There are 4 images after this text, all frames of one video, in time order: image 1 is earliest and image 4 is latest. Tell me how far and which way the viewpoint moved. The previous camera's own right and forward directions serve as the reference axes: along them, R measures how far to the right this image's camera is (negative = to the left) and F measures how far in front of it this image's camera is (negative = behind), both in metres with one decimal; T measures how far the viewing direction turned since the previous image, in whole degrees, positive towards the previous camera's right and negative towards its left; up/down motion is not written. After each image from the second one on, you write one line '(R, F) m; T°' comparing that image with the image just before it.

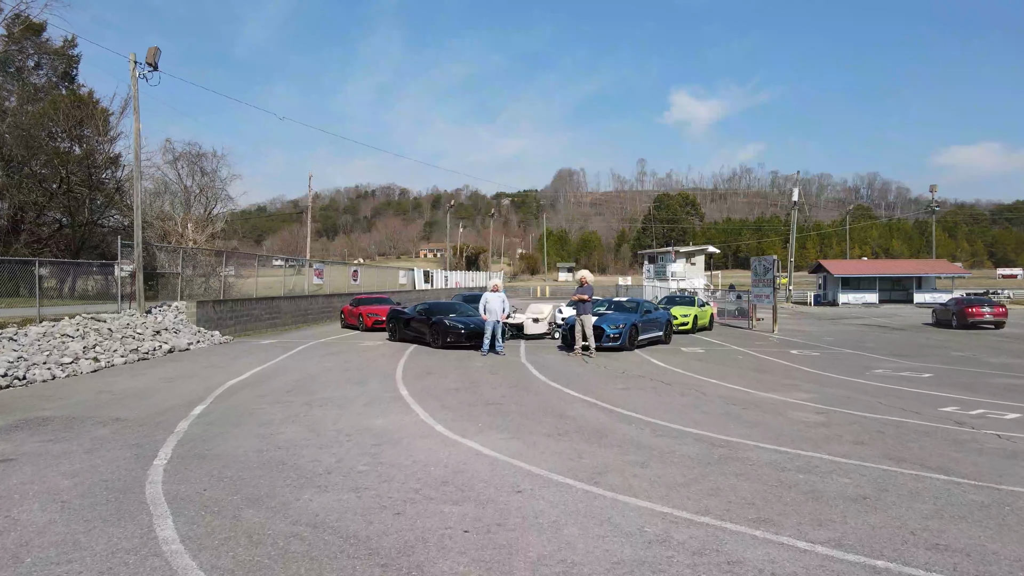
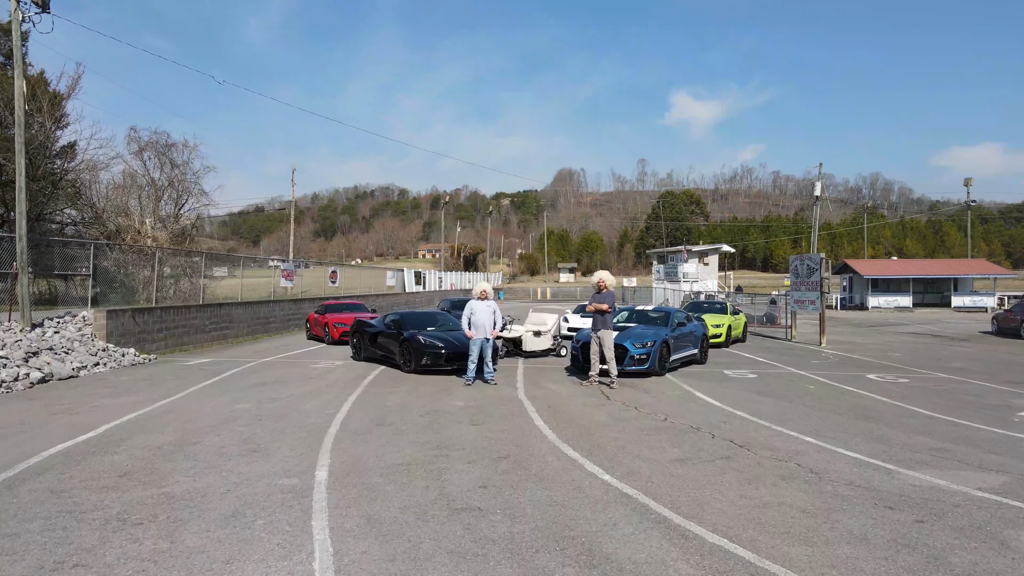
(+0.1, +4.6) m; 0°
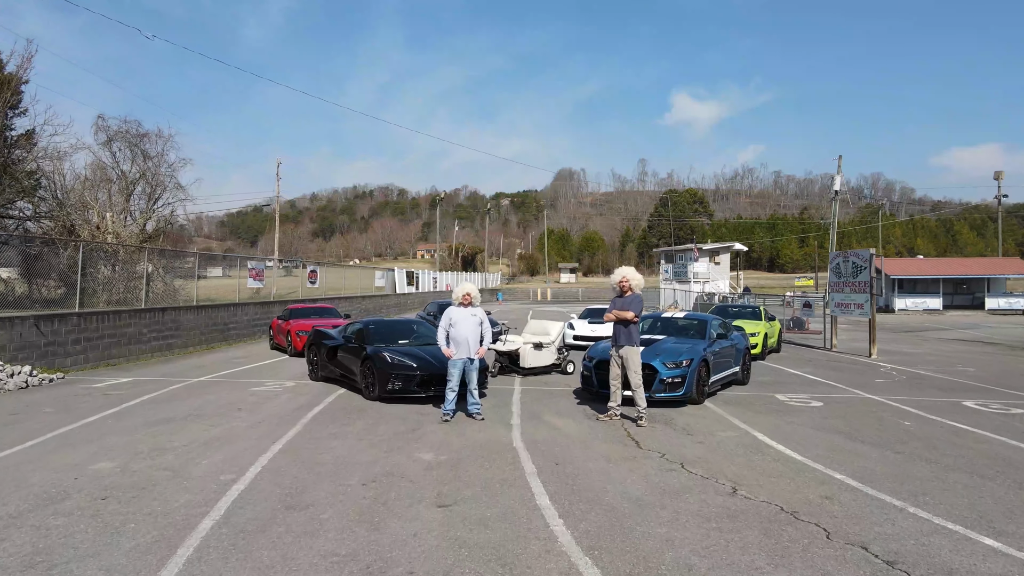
(+0.1, +3.5) m; 0°
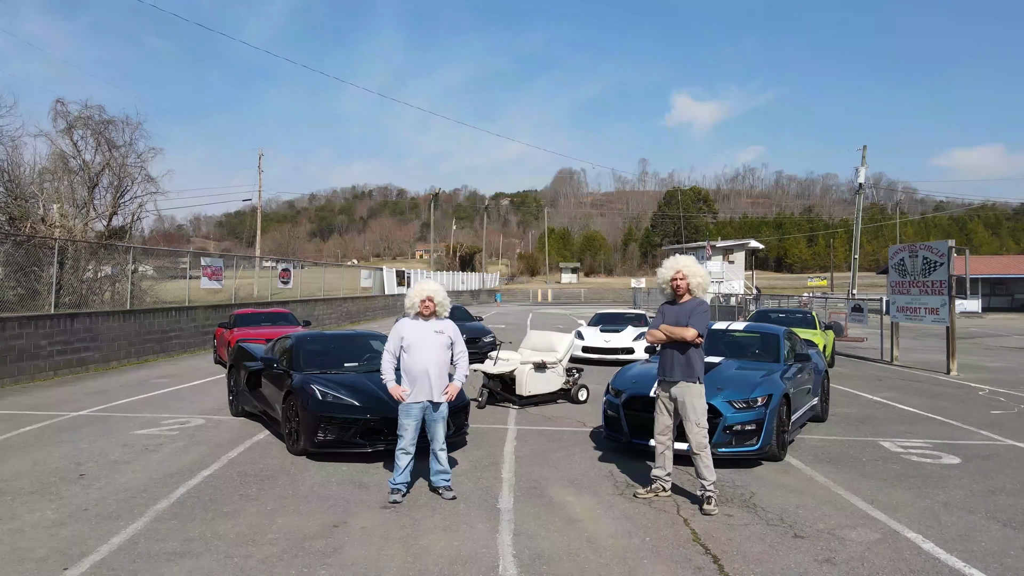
(+0.1, +3.8) m; 0°
